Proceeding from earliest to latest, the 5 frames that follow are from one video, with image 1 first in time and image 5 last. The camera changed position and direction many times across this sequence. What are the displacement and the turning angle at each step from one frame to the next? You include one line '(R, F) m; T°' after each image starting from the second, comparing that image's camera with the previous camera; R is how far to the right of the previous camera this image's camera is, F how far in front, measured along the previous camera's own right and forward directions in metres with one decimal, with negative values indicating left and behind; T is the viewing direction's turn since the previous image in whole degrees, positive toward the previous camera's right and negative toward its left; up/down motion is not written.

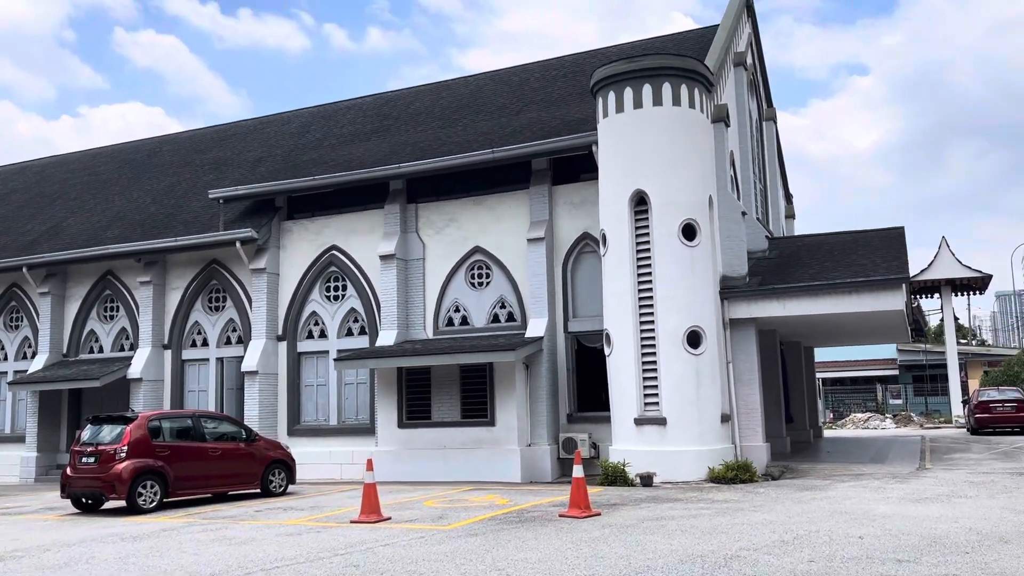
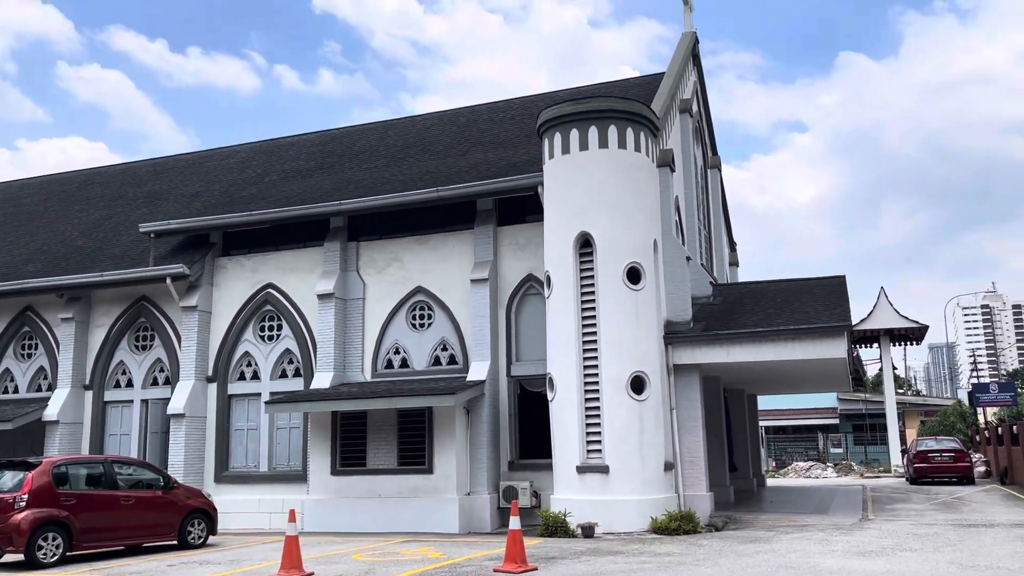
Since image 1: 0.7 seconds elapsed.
(+0.1, +0.4) m; +4°
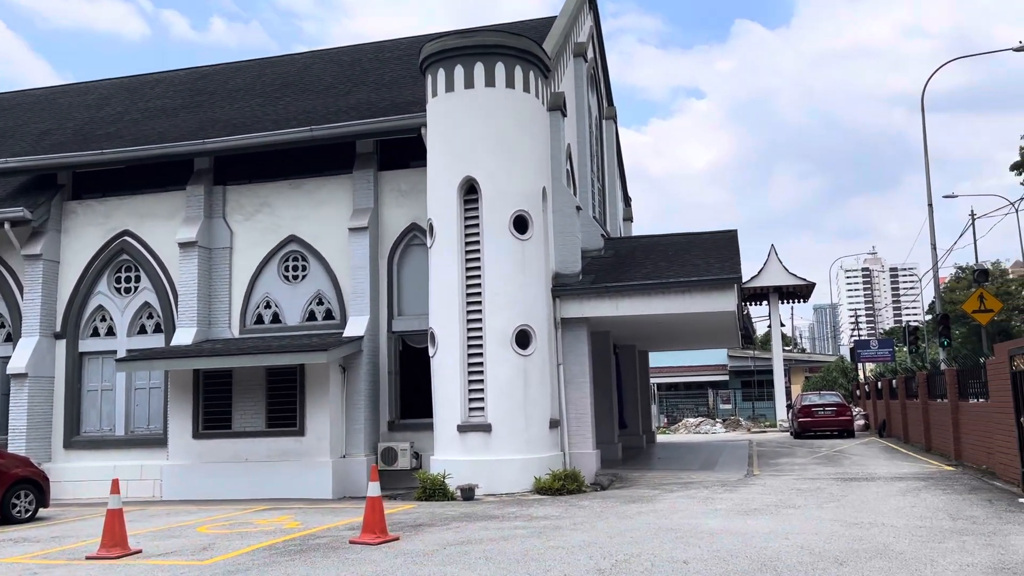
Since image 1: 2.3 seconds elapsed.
(+0.4, +1.0) m; +7°
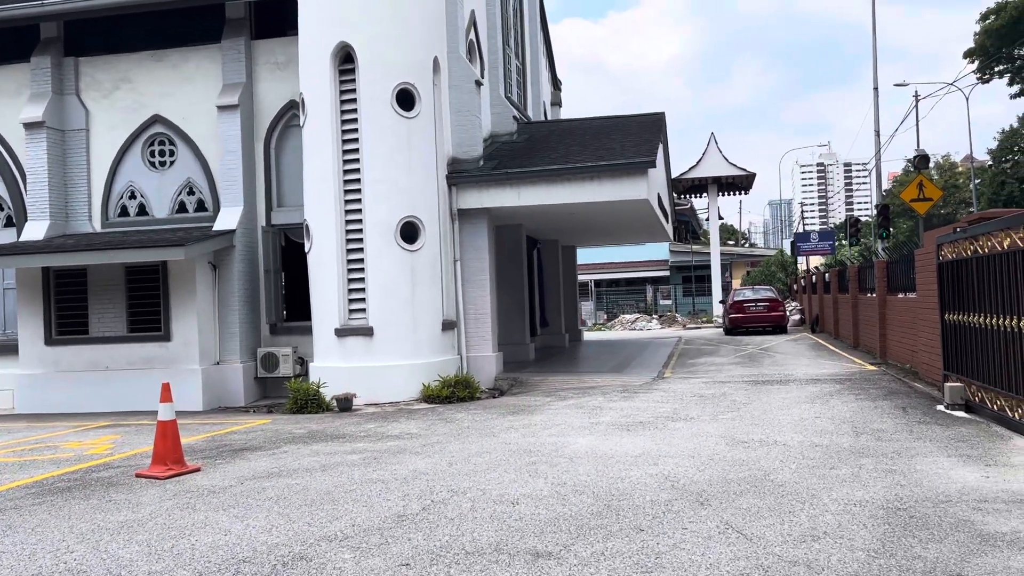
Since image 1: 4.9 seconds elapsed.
(+1.2, +1.6) m; +3°
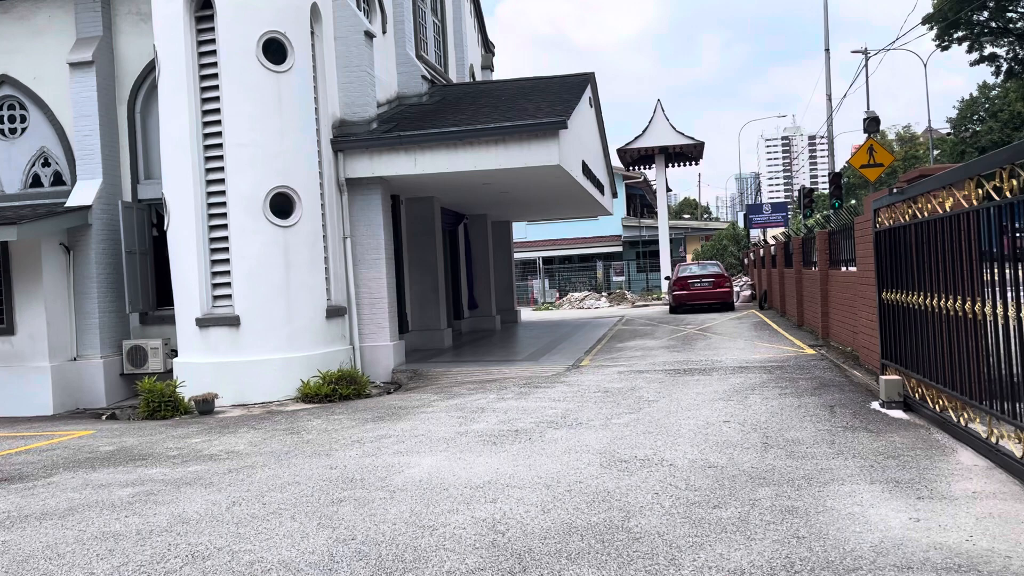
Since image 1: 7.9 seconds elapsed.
(+1.1, +1.6) m; +2°
